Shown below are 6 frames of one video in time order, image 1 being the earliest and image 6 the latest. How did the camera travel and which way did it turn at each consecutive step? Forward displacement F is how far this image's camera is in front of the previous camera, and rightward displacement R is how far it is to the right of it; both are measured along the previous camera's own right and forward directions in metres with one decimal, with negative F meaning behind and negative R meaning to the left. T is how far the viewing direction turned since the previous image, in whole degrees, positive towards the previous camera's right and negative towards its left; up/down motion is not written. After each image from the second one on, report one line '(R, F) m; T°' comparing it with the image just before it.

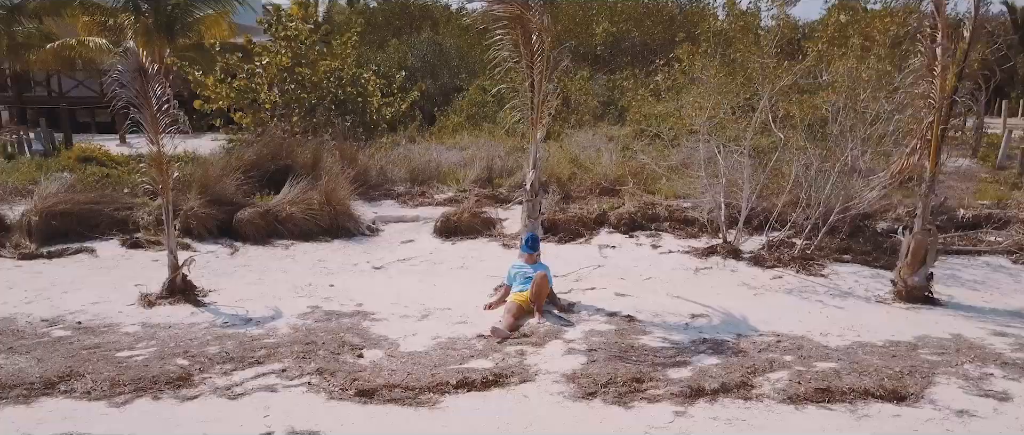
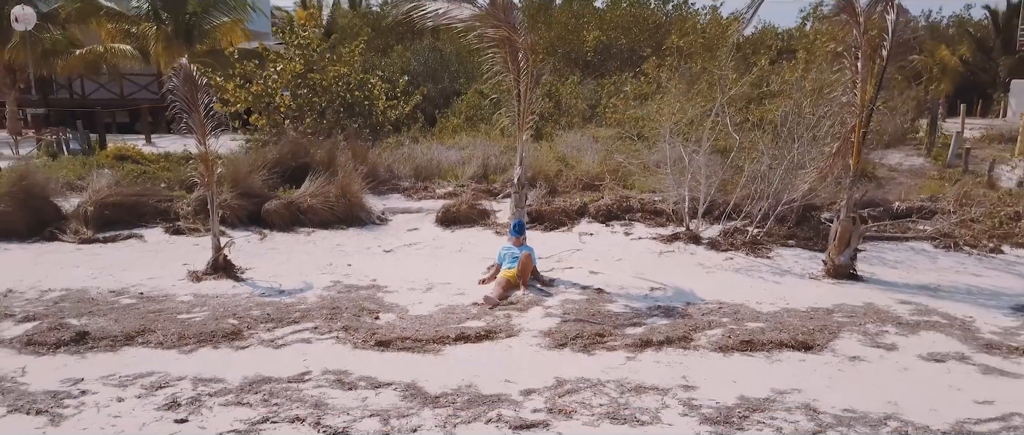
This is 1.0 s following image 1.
(+0.1, -0.8) m; 0°
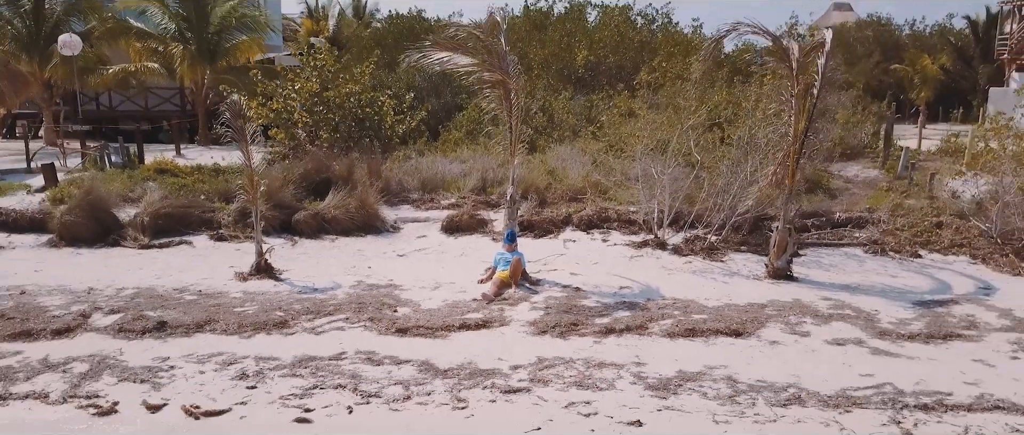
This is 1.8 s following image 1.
(+0.1, -1.1) m; 0°
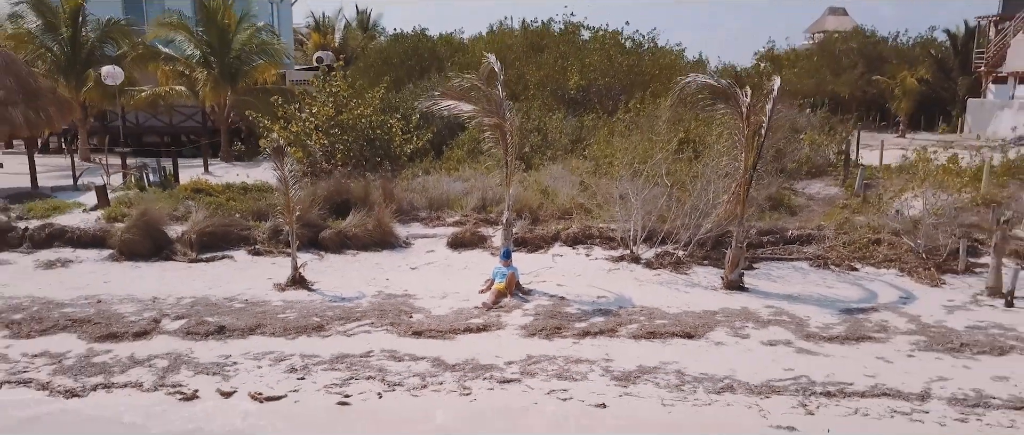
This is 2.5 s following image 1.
(+0.1, -1.2) m; 0°
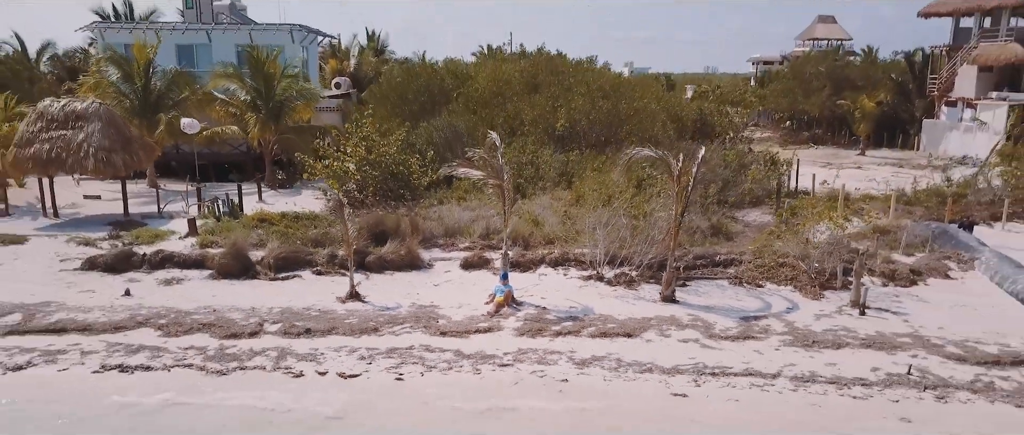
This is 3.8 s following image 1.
(+0.1, -2.9) m; 0°
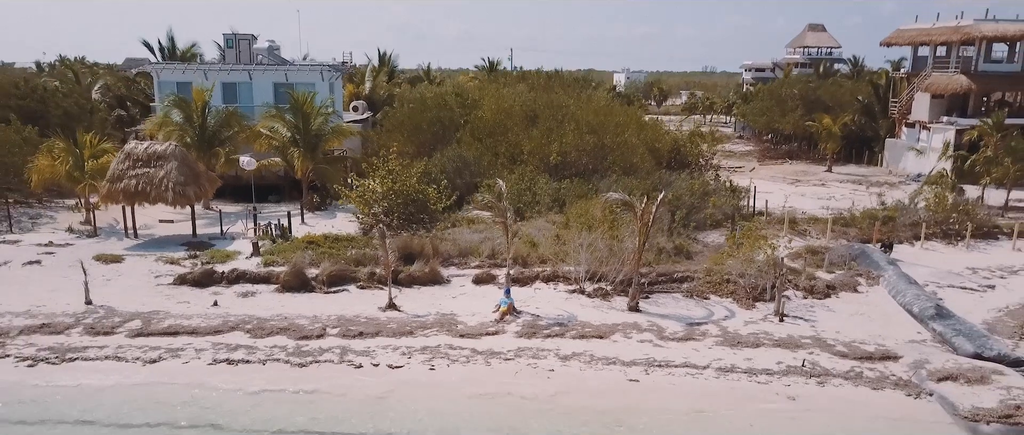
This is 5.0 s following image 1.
(0.0, -3.1) m; 0°
